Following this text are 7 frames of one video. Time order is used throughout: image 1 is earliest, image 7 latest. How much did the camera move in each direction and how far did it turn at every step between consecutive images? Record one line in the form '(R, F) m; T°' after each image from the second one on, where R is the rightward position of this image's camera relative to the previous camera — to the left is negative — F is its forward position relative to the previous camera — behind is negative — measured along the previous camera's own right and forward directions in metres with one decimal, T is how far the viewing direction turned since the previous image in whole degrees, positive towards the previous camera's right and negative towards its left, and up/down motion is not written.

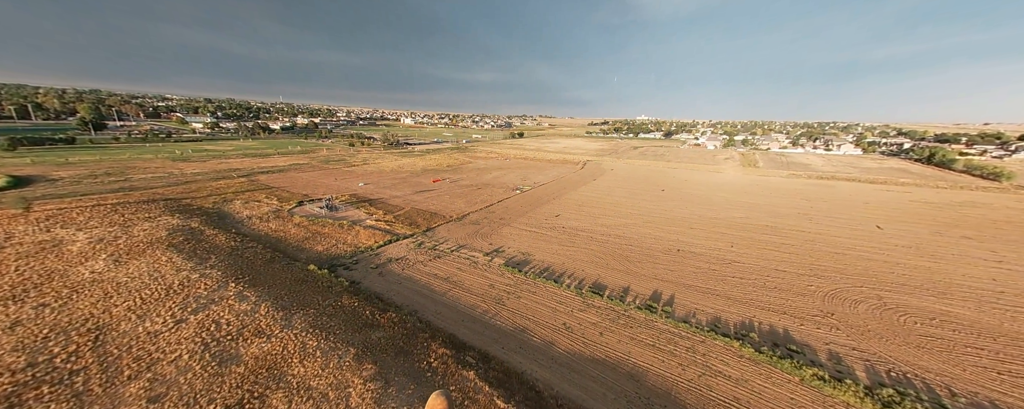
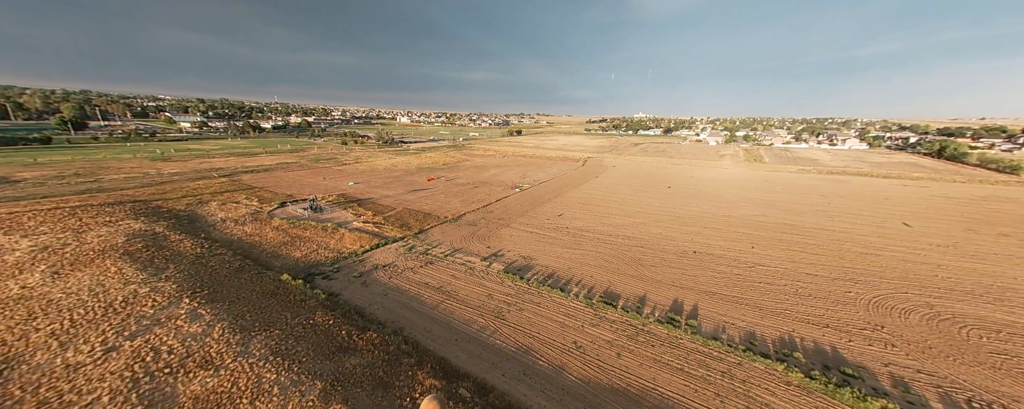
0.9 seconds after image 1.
(-0.1, +1.4) m; 0°
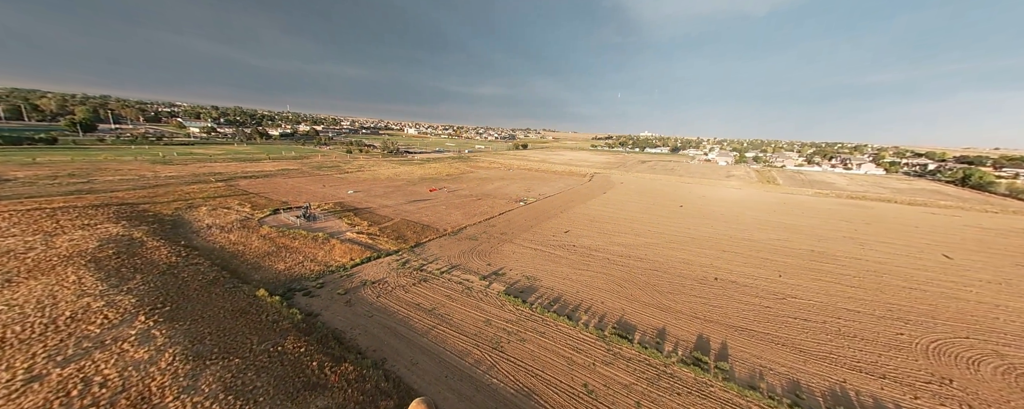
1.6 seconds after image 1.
(0.0, +1.0) m; -1°
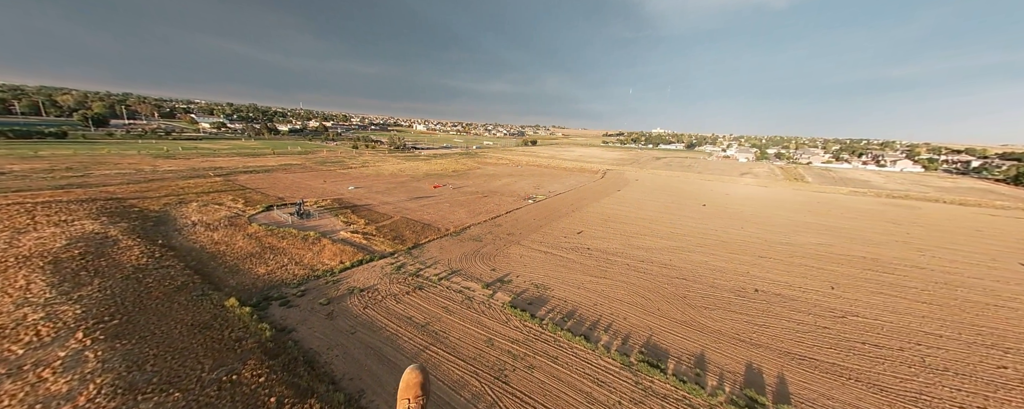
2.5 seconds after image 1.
(0.0, +1.5) m; -2°
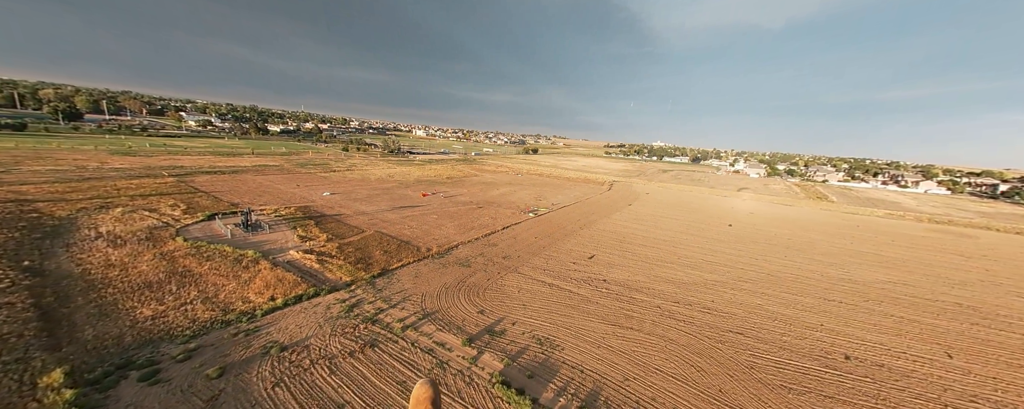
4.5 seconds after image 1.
(0.0, +3.0) m; 0°
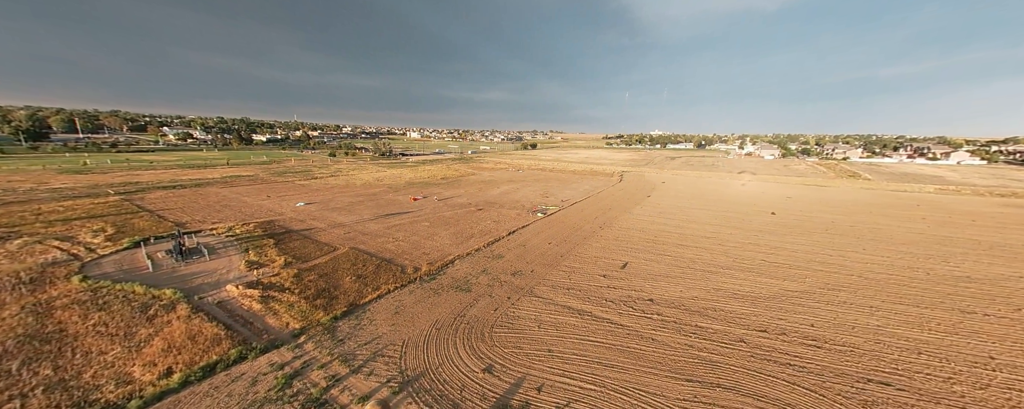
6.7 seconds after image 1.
(-0.3, +2.9) m; 0°
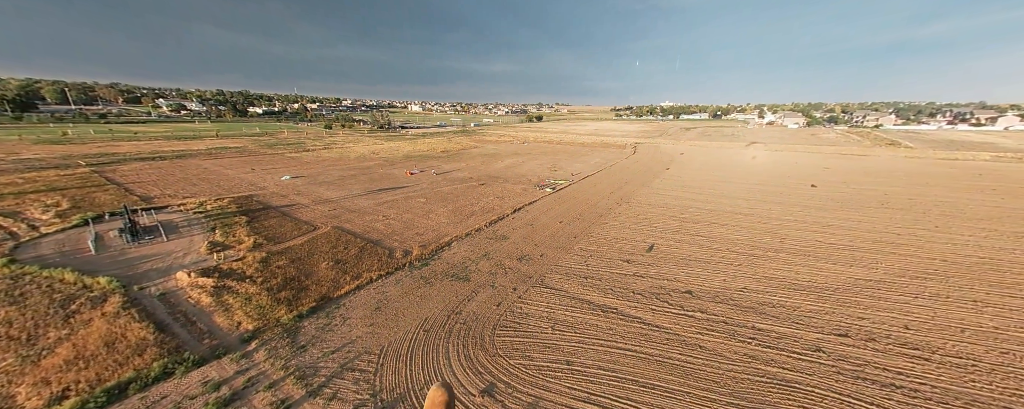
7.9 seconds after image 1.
(-0.1, +1.7) m; -1°
